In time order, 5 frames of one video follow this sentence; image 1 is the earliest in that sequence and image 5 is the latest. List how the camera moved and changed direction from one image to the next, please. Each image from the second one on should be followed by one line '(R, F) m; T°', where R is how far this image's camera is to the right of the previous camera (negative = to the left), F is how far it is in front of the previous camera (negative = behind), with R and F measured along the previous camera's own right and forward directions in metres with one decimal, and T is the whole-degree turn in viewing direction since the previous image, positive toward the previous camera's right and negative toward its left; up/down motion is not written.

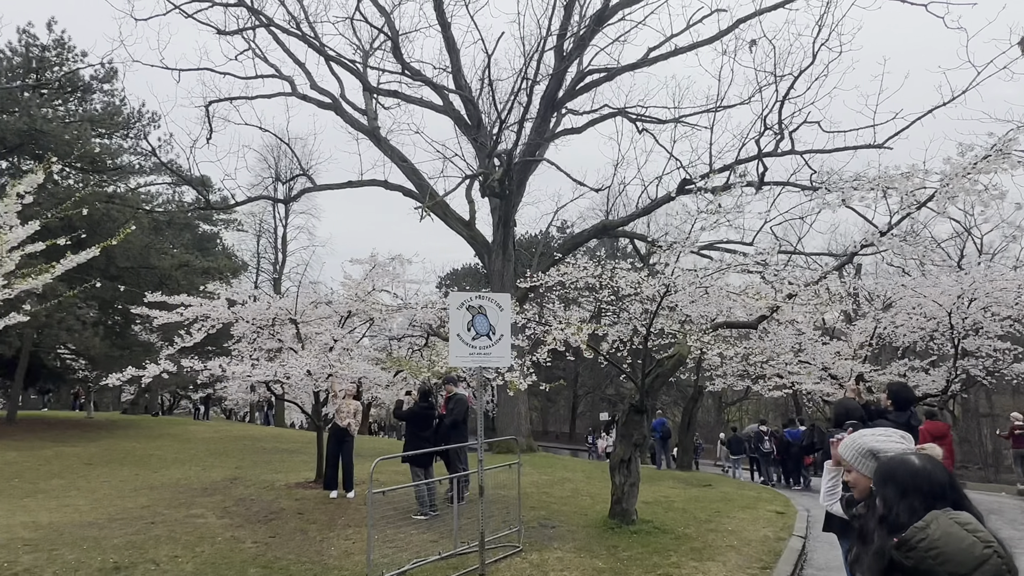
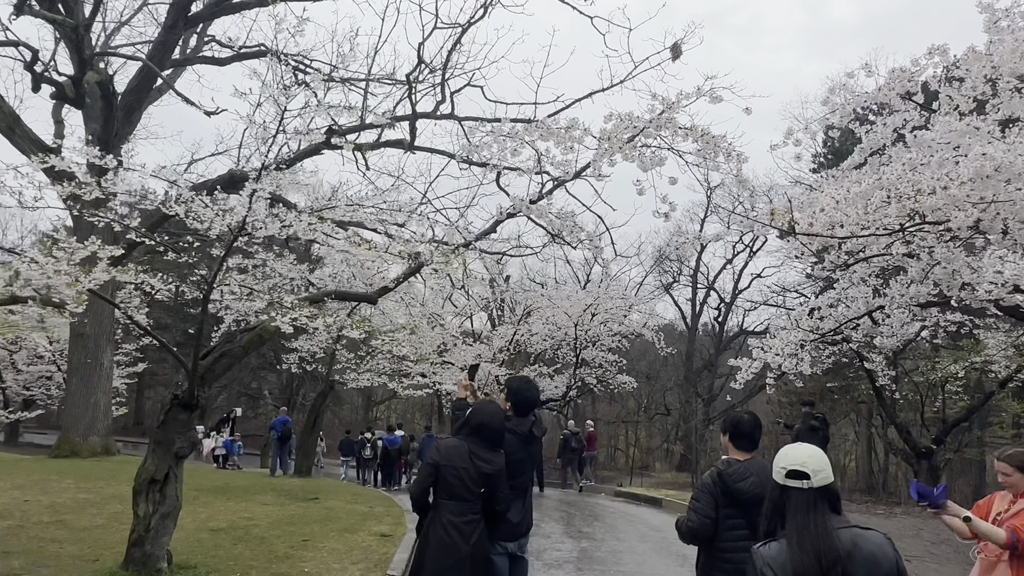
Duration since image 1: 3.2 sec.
(+1.2, +2.1) m; +27°
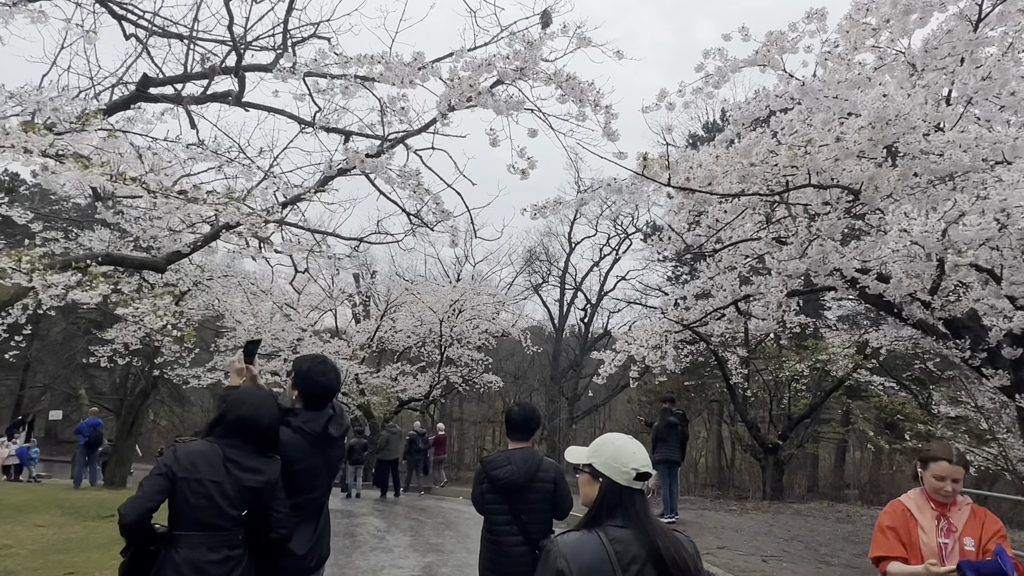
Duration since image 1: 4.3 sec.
(+0.3, +1.0) m; +11°
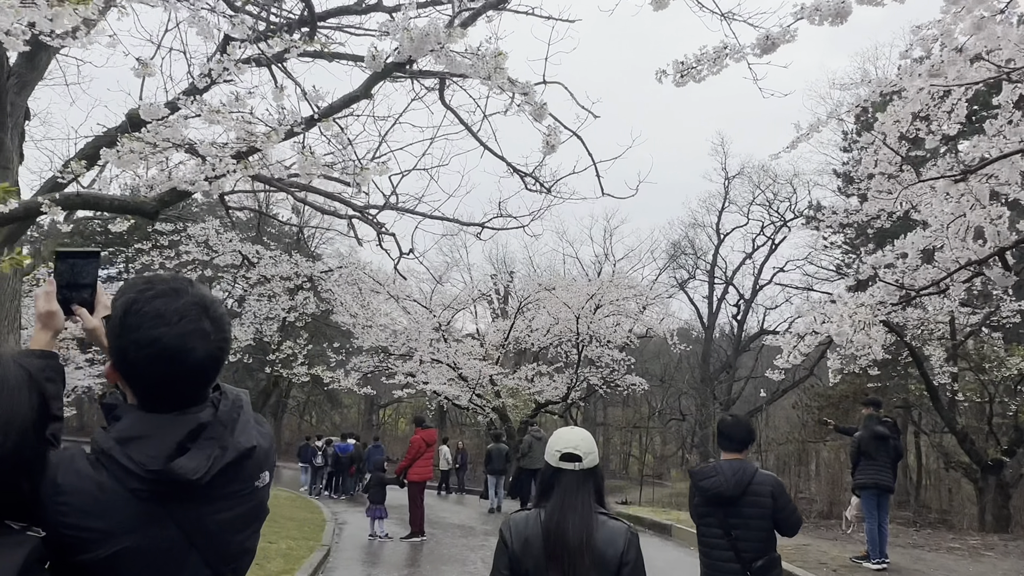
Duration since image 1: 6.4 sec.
(0.0, +1.9) m; -12°
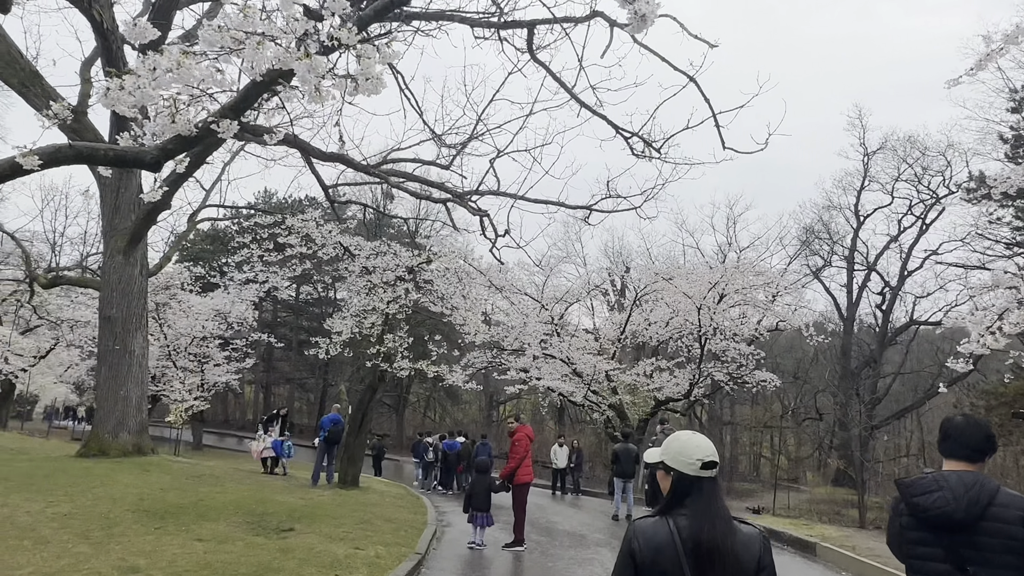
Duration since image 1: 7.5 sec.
(+0.1, +1.0) m; -10°
